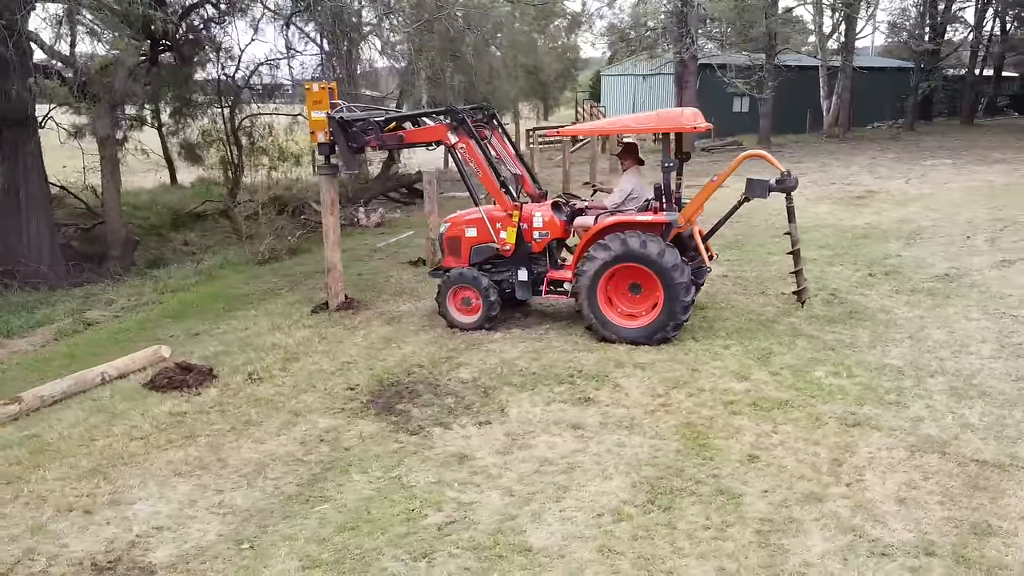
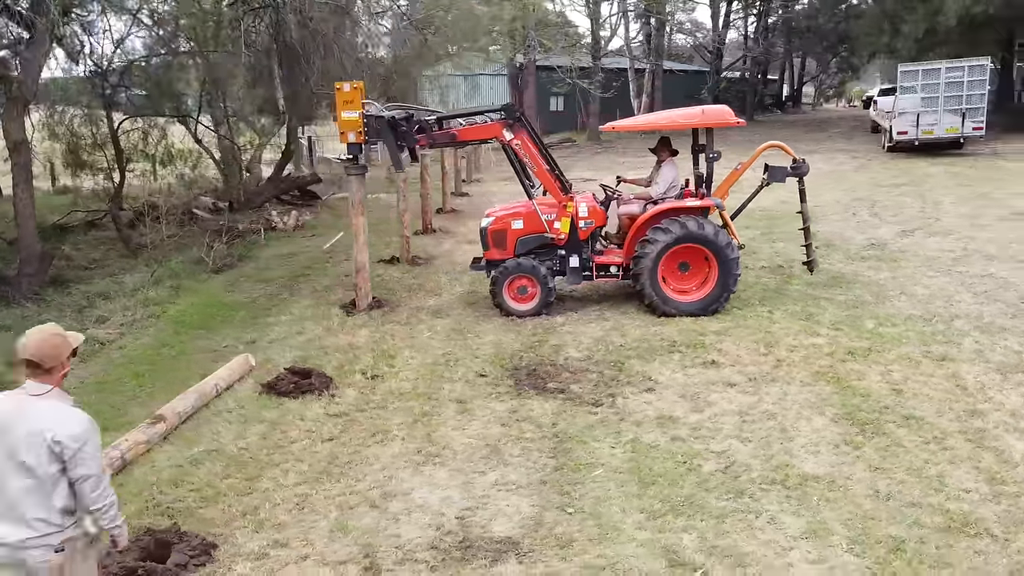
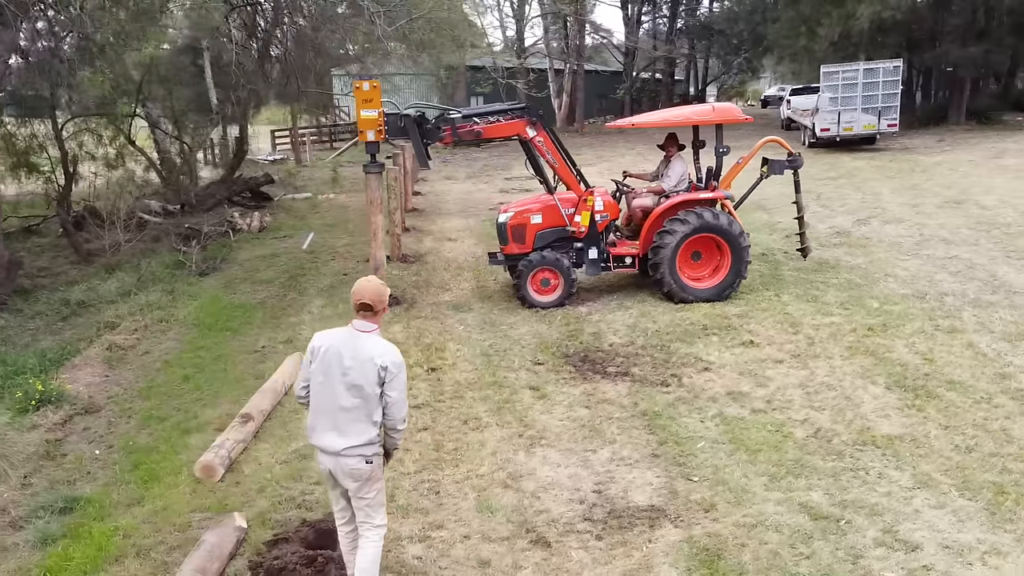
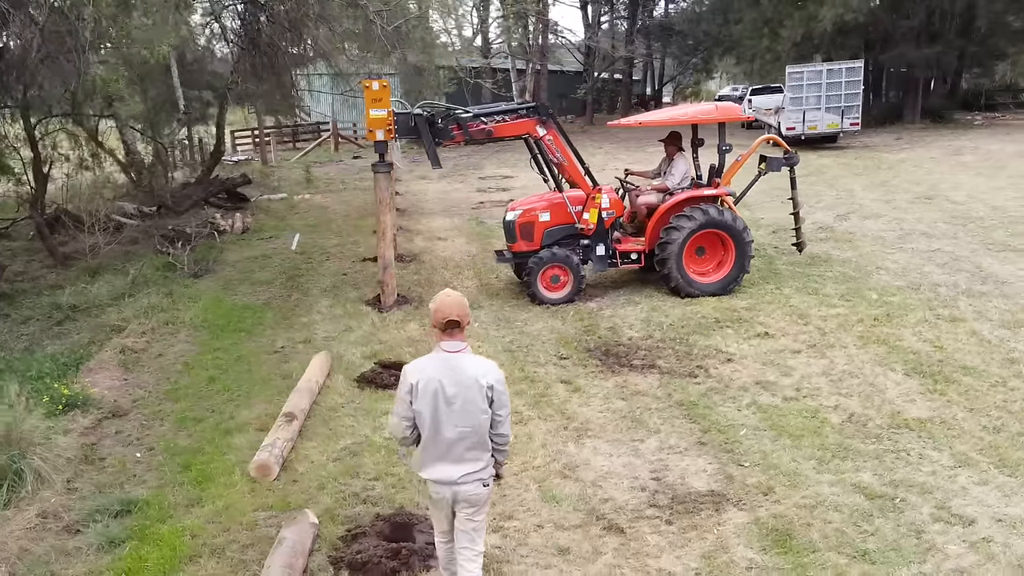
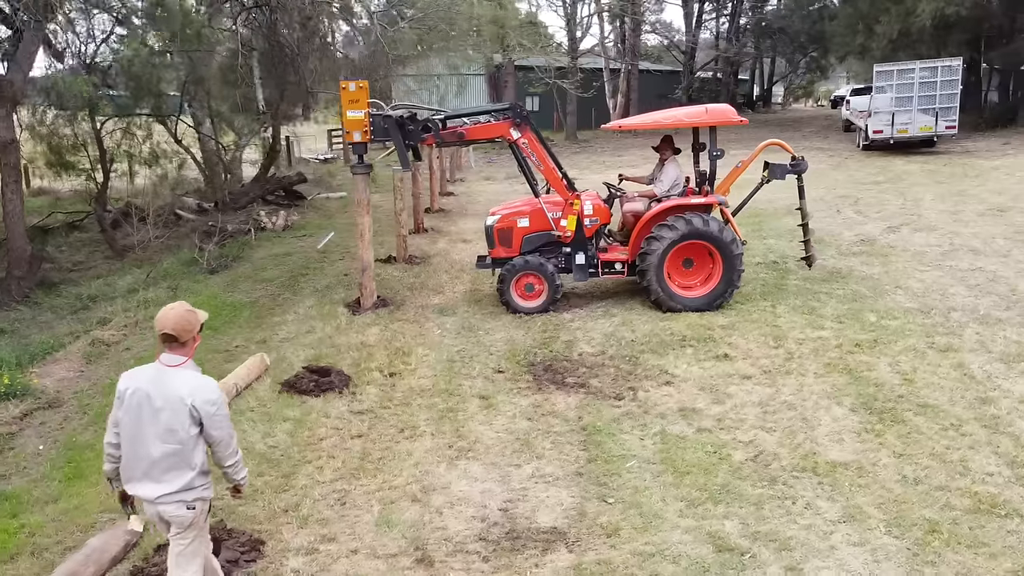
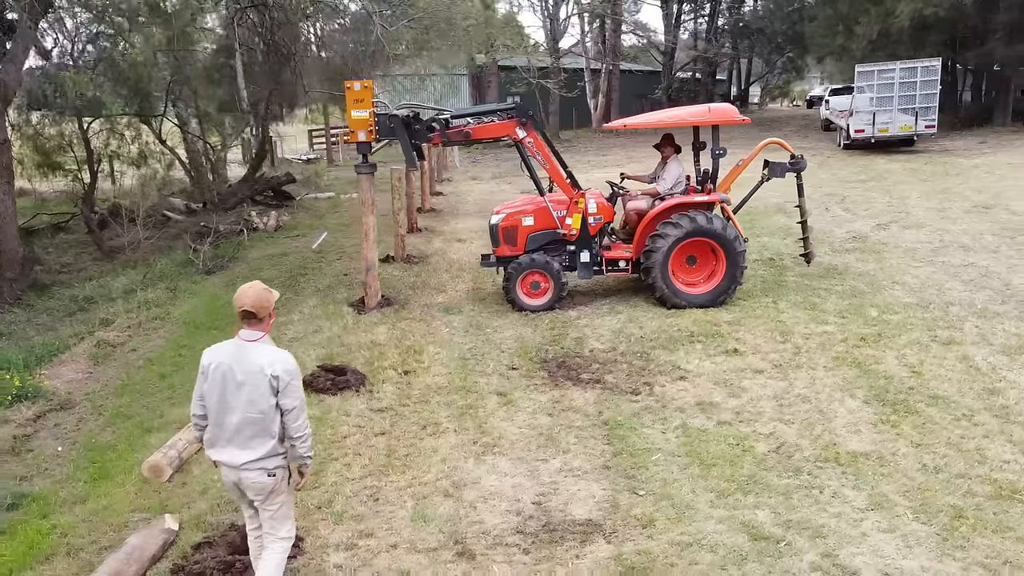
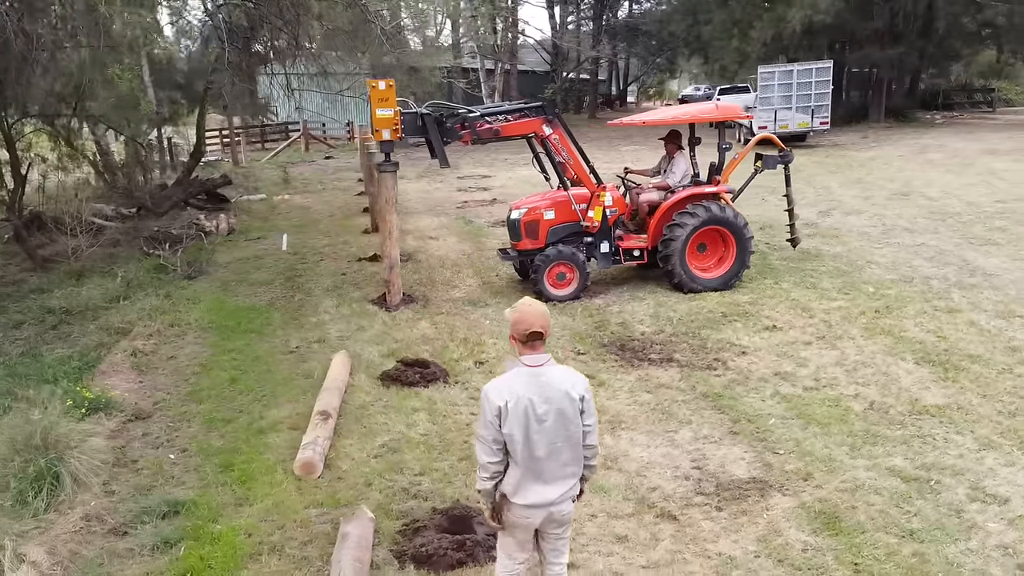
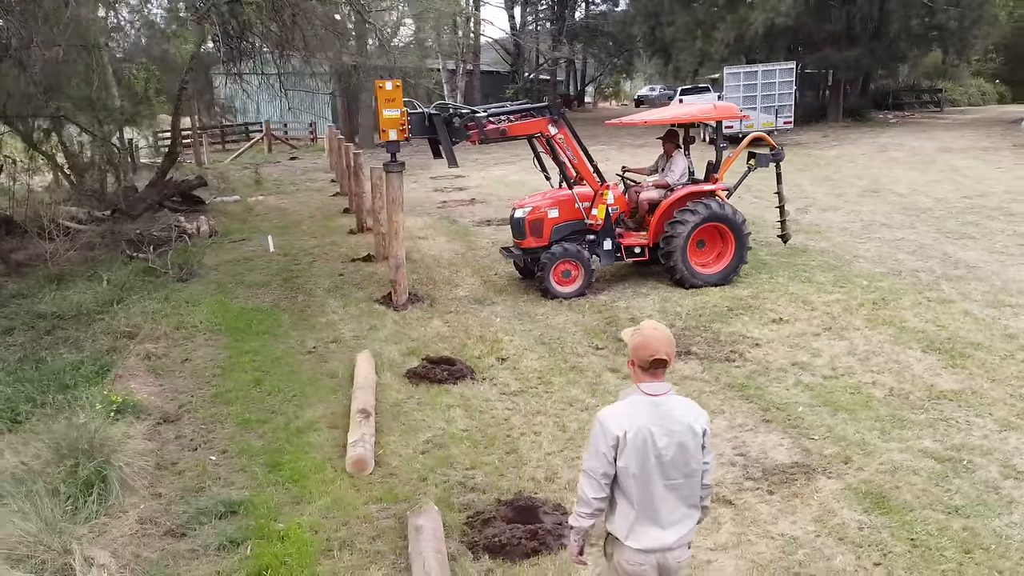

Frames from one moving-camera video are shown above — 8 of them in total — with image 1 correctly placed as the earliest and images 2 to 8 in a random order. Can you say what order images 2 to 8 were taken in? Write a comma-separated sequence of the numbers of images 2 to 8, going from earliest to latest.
2, 5, 6, 3, 4, 7, 8
